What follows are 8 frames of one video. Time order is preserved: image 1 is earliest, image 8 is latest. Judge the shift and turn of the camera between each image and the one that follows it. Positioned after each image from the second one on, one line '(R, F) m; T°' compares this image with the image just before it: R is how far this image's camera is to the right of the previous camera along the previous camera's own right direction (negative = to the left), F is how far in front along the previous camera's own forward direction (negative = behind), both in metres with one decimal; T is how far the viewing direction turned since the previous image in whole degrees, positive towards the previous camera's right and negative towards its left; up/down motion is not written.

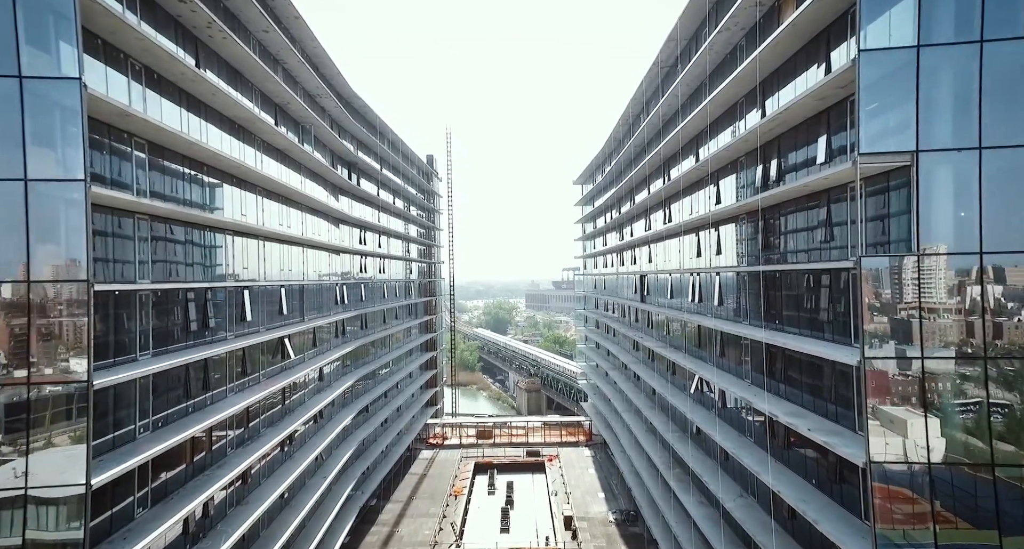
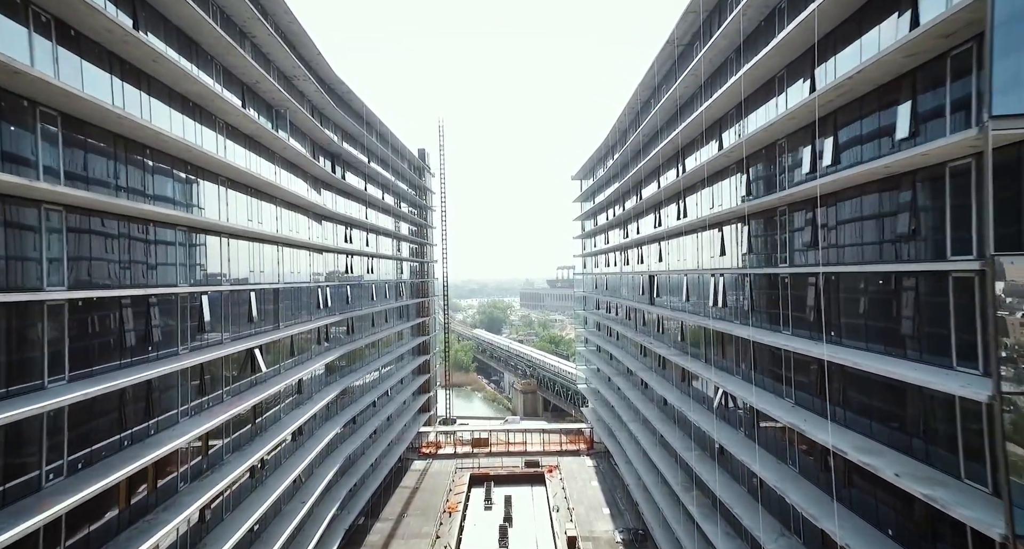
(-0.2, +2.1) m; +1°
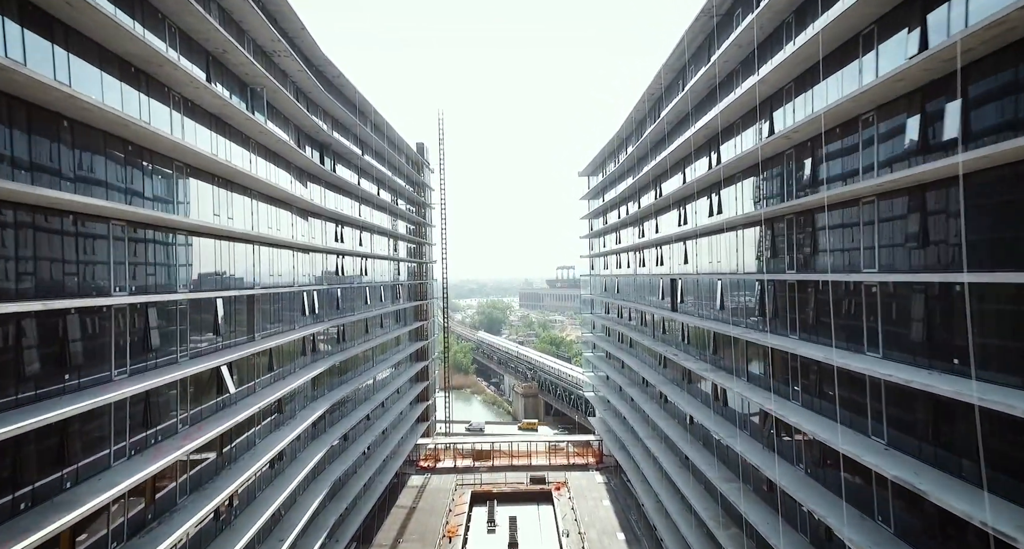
(-0.4, +2.5) m; 0°
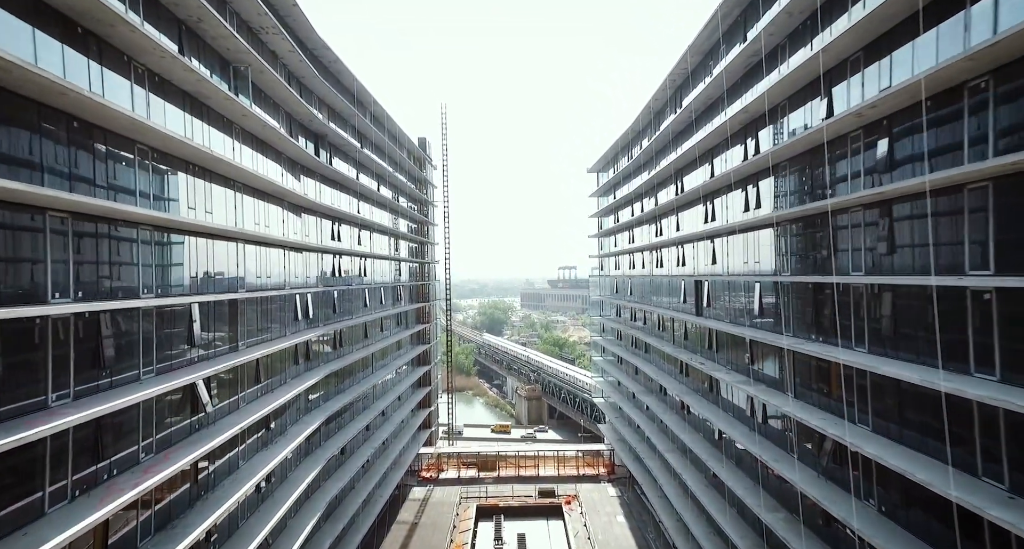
(-0.4, +1.8) m; 0°
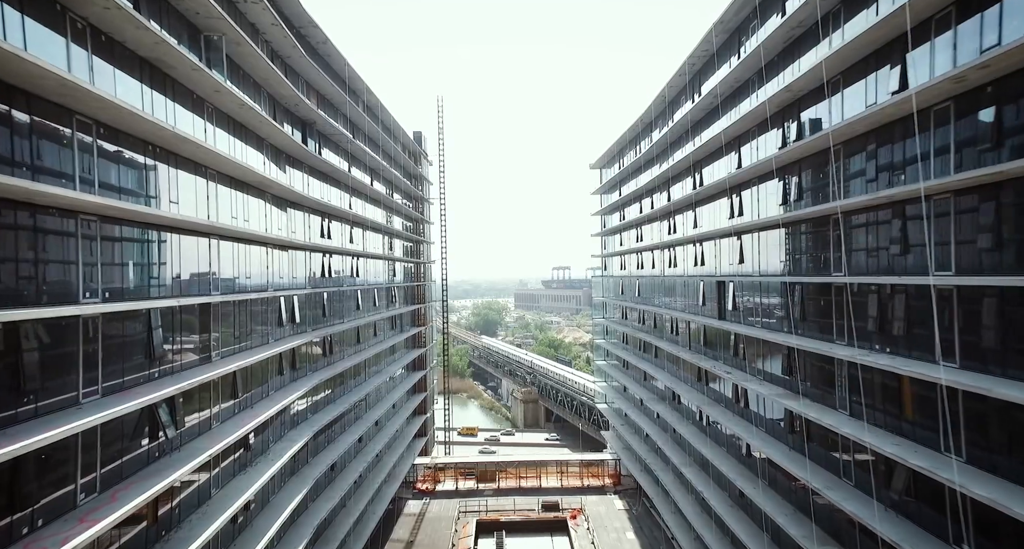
(-0.5, +1.8) m; +1°
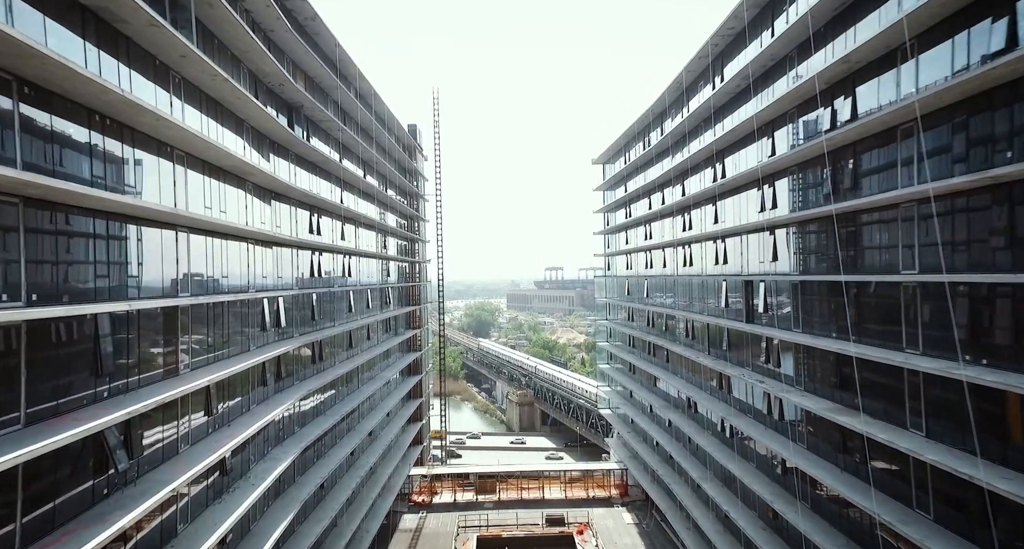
(-0.6, +1.8) m; +1°
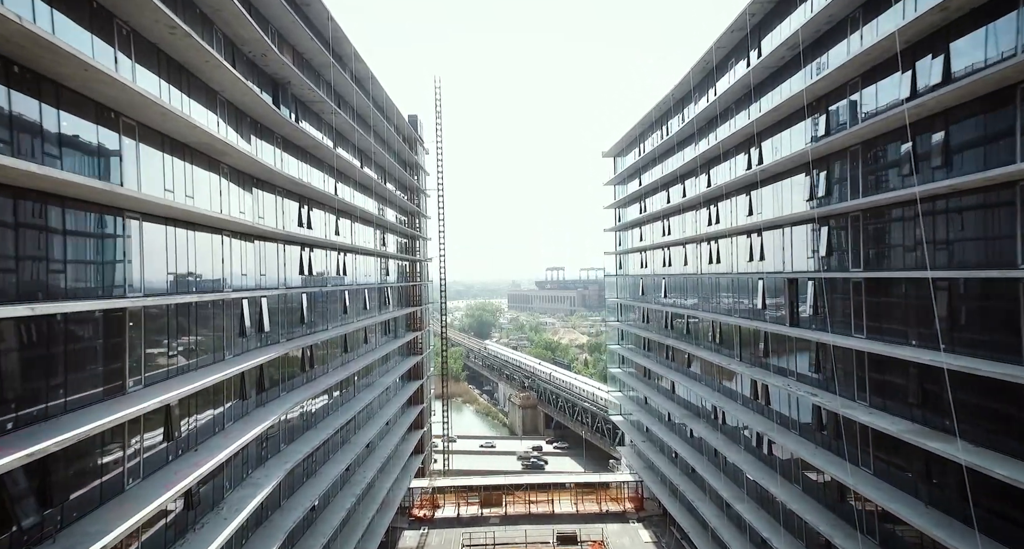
(-0.4, +2.1) m; 0°
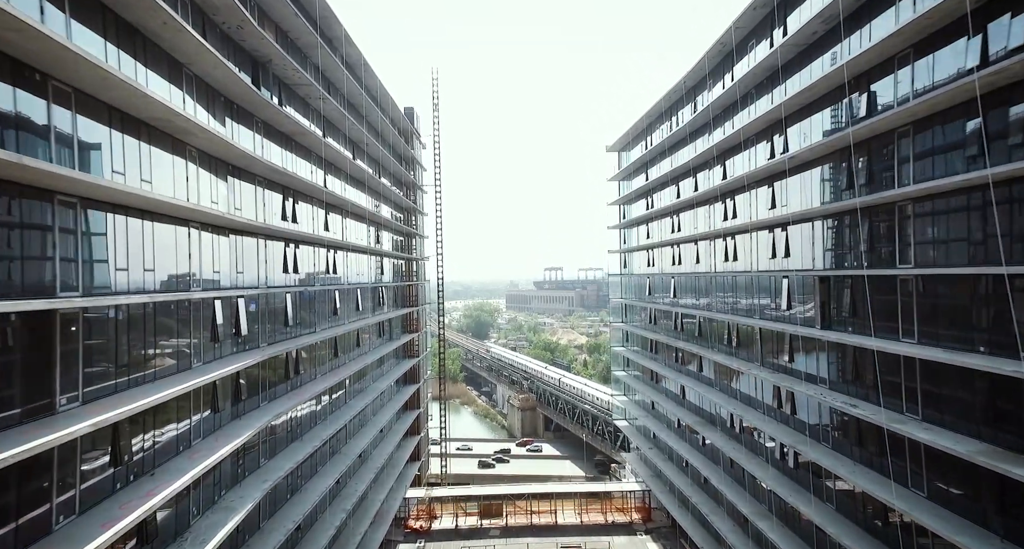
(-0.2, +1.5) m; 0°
